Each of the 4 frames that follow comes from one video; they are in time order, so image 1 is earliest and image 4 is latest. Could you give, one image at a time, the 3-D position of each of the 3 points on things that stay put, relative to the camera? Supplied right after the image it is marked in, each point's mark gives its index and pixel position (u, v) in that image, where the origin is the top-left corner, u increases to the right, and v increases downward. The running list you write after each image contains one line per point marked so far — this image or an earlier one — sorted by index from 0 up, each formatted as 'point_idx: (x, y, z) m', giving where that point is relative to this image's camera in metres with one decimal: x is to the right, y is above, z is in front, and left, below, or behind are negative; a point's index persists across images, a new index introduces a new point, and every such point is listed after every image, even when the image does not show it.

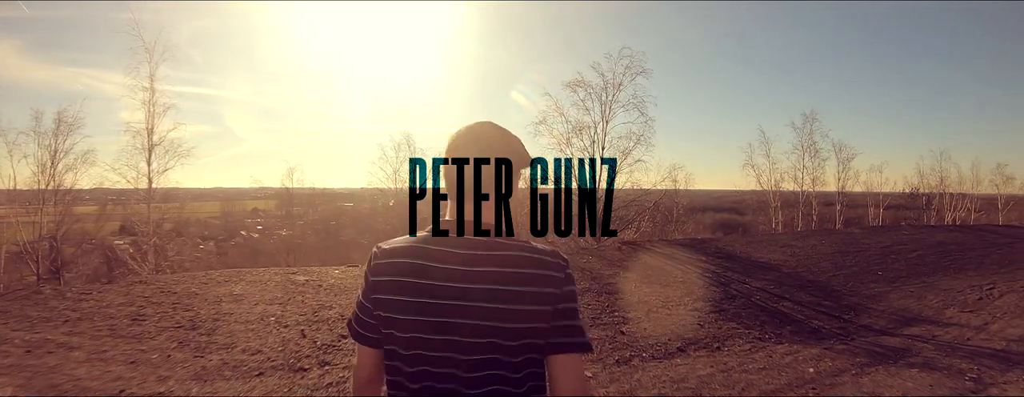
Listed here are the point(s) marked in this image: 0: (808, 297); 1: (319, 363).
0: (+6.2, -2.0, +12.1) m
1: (-1.6, -1.4, +5.0) m
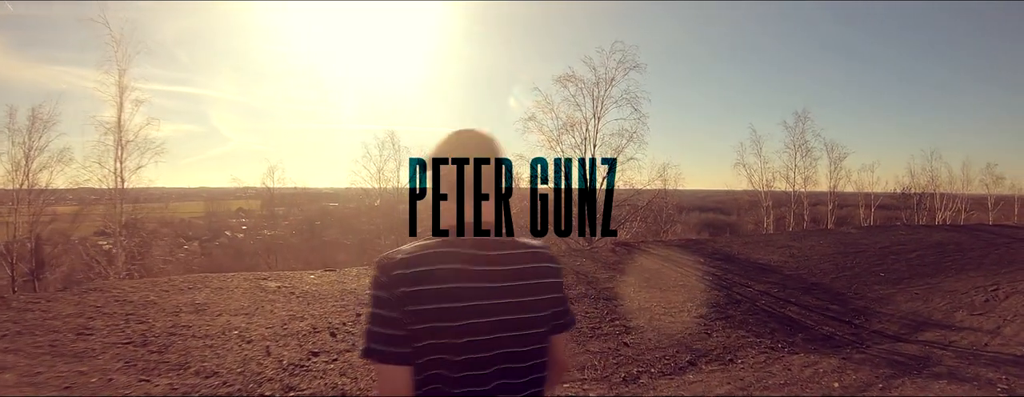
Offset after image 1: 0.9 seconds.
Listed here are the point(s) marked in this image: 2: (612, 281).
0: (+6.0, -2.0, +11.6) m
1: (-1.7, -1.4, +4.3) m
2: (+1.7, -1.4, +9.8) m
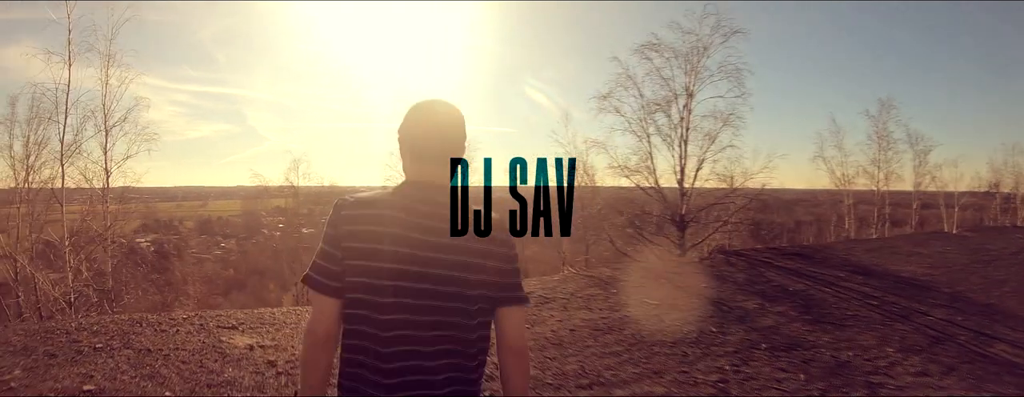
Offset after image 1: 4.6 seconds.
0: (+7.4, -2.0, +8.7) m
1: (-0.6, -1.4, +1.8) m
2: (+3.0, -1.4, +7.1) m
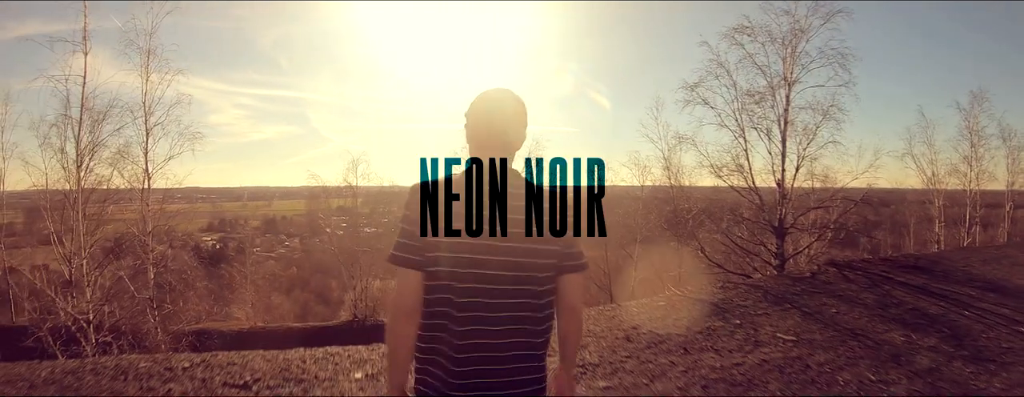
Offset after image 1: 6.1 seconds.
0: (+9.0, -2.1, +7.9) m
1: (+0.4, -1.5, +1.7) m
2: (+4.5, -1.5, +6.7) m
